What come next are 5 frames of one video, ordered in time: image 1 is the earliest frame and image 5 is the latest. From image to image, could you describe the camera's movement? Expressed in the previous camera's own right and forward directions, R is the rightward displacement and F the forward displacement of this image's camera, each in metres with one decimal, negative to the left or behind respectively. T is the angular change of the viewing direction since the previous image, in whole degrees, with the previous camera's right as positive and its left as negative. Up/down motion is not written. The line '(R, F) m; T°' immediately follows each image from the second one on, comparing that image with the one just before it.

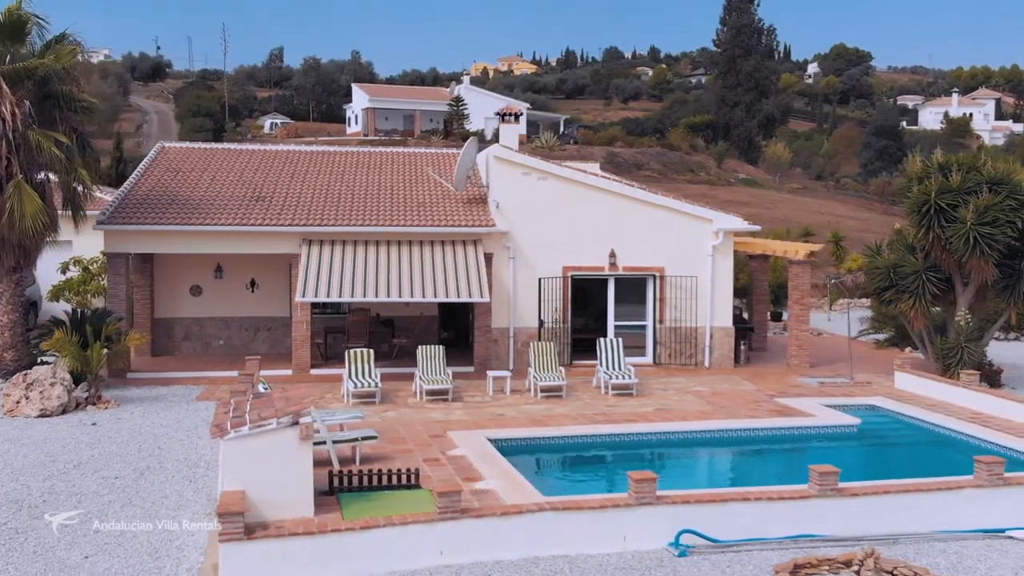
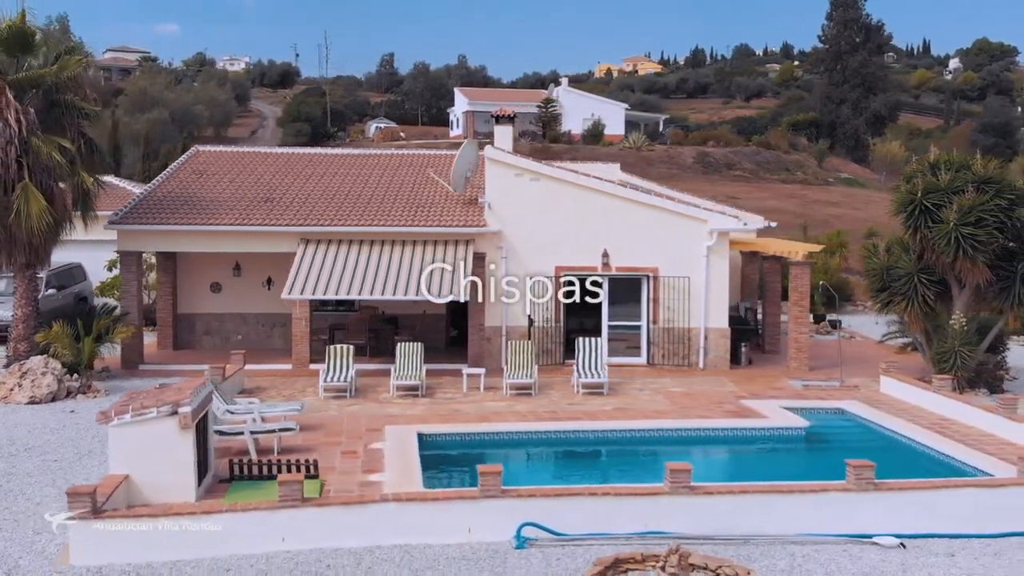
(+4.0, -0.2) m; -7°
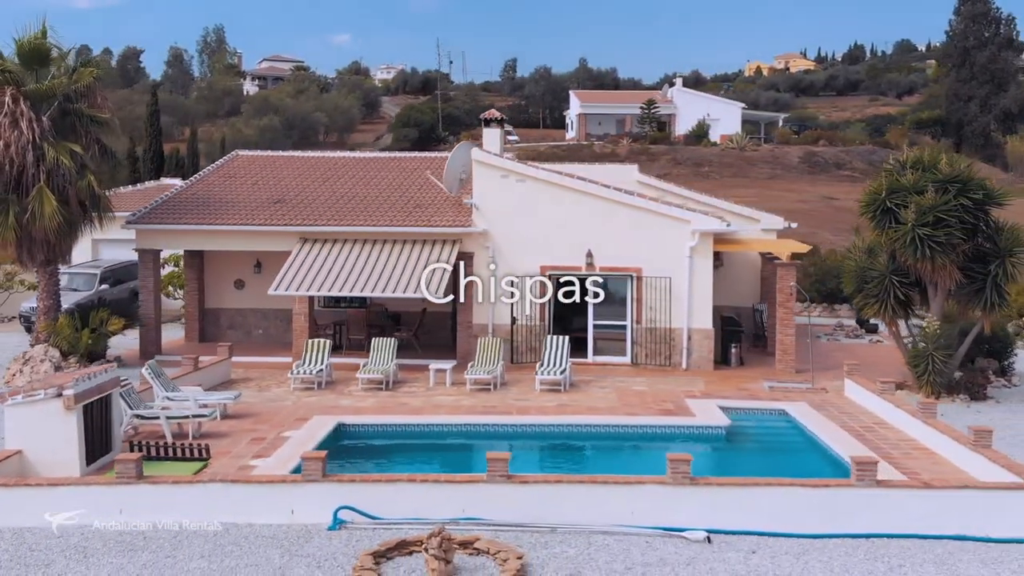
(+5.0, -0.3) m; -8°
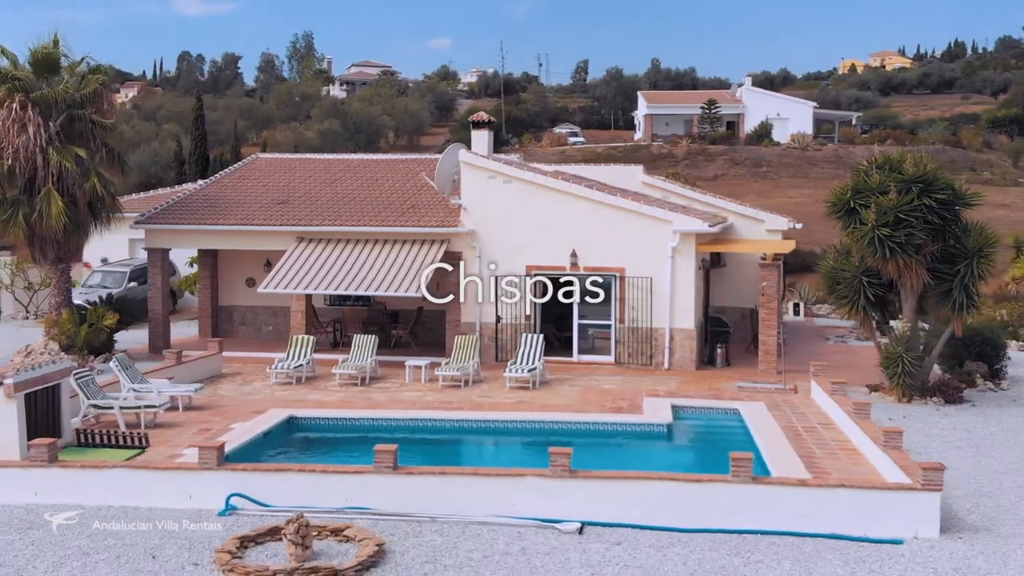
(+3.2, -0.3) m; -5°
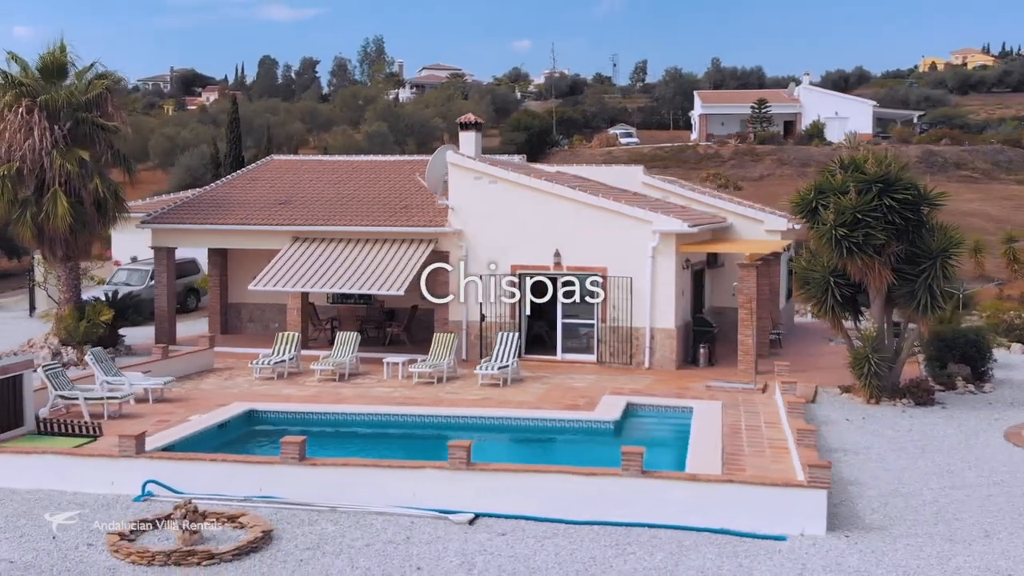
(+2.8, -0.3) m; -4°
